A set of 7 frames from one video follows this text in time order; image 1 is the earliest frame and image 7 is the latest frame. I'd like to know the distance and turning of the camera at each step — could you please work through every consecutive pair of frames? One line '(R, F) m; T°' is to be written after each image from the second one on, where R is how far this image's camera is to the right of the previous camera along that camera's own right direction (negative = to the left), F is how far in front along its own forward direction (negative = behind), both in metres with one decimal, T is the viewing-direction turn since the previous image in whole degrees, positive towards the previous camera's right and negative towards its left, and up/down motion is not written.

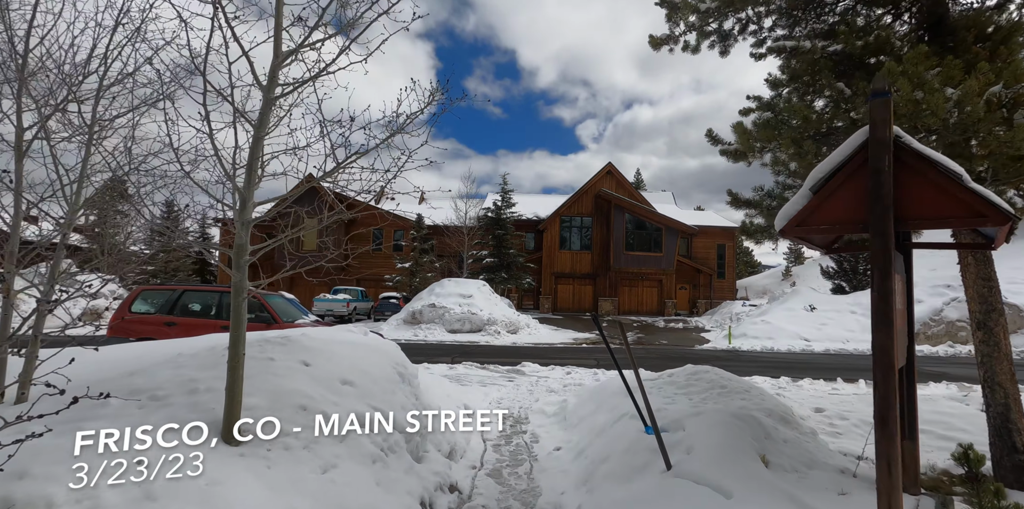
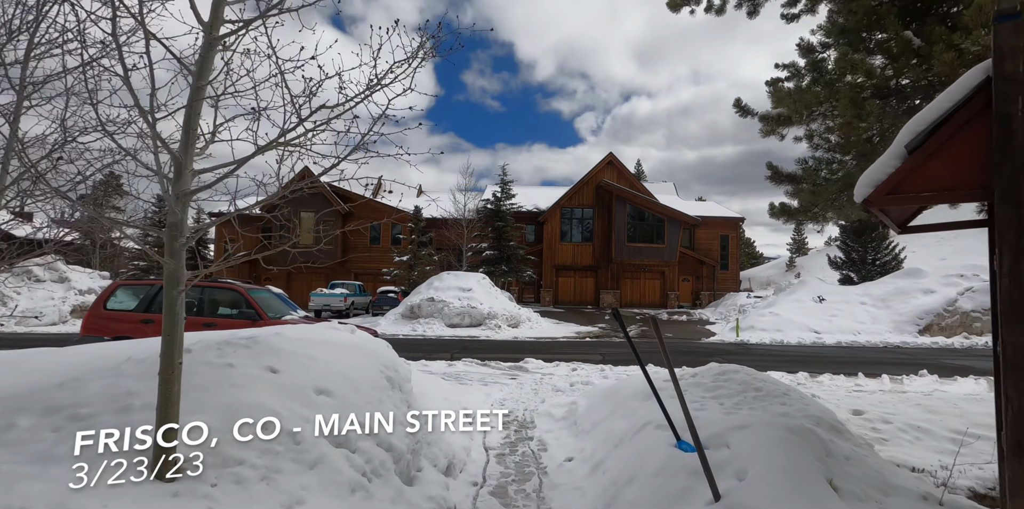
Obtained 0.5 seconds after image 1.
(0.0, +0.6) m; 0°
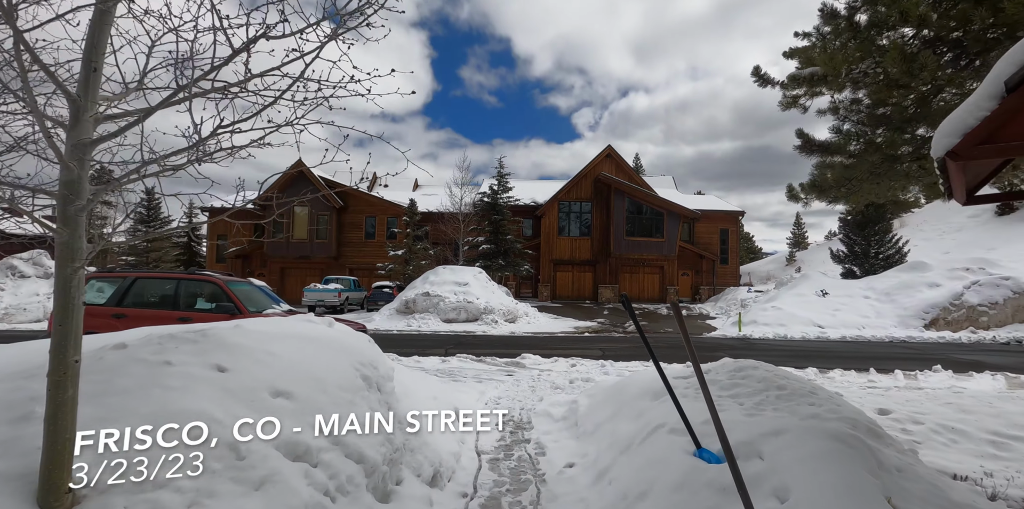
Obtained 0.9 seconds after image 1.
(0.0, +0.4) m; 0°
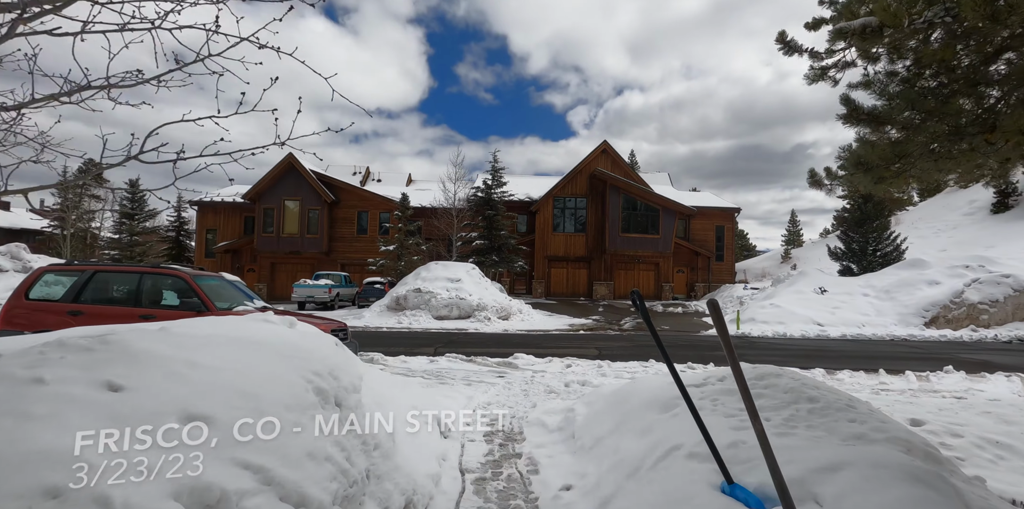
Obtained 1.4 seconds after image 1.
(0.0, +0.5) m; +1°
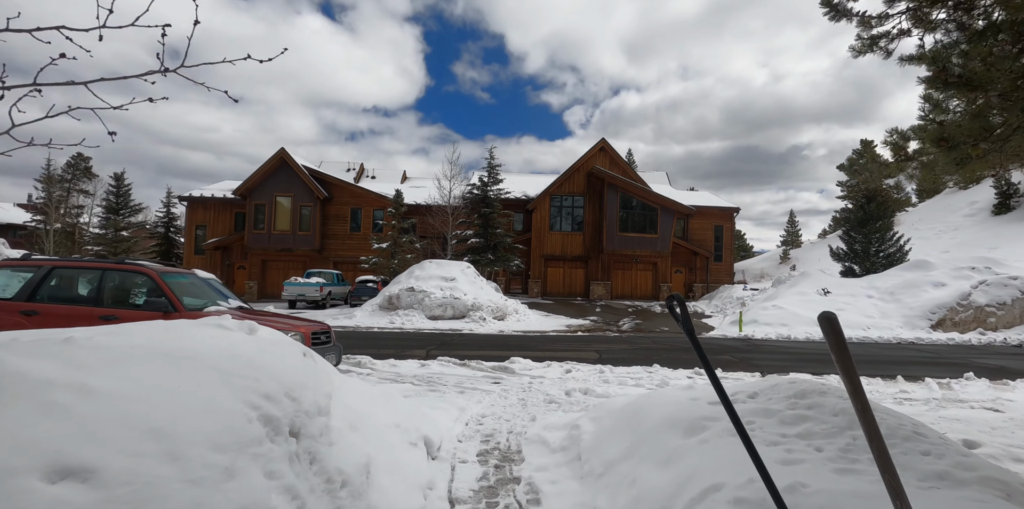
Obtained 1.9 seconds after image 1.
(0.0, +0.5) m; +1°
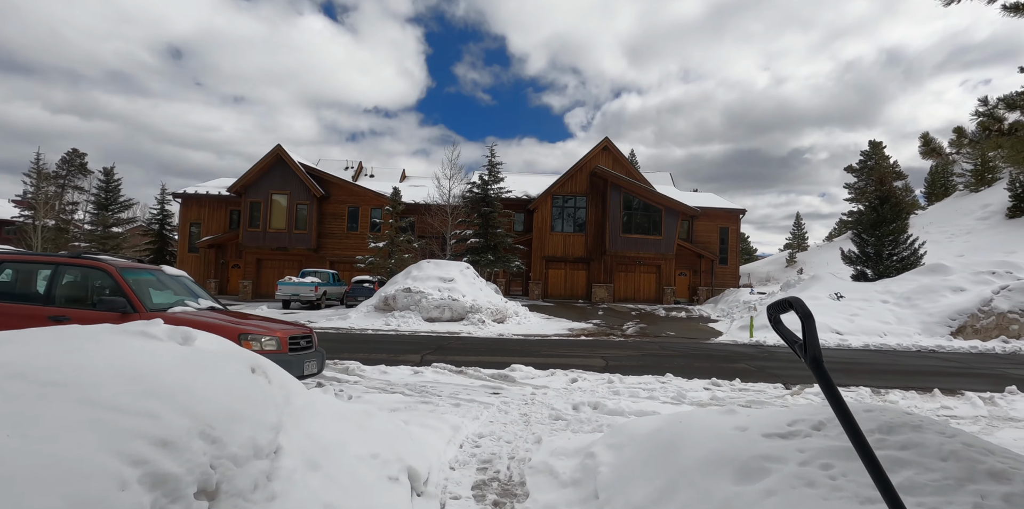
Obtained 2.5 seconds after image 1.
(0.0, +0.7) m; 0°
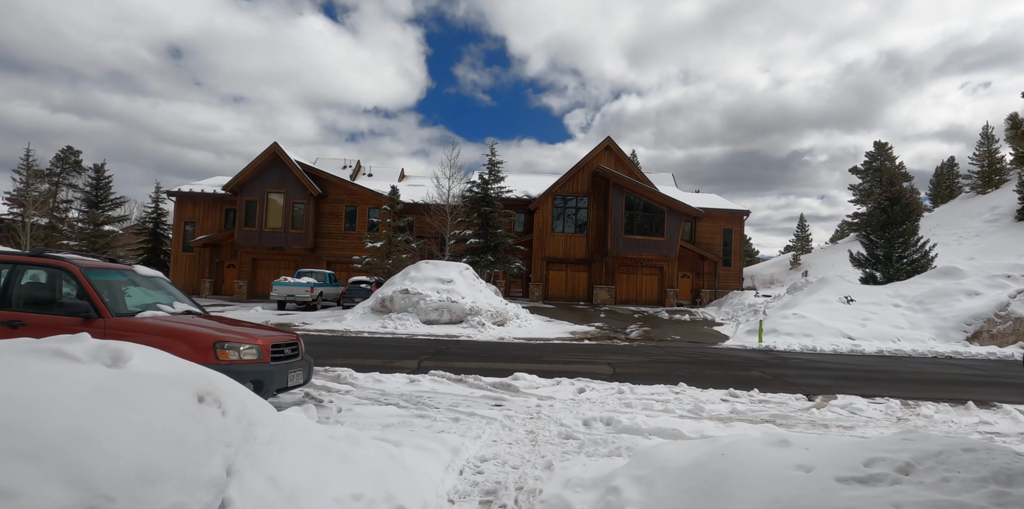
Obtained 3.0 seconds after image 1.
(-0.1, +0.5) m; 0°
